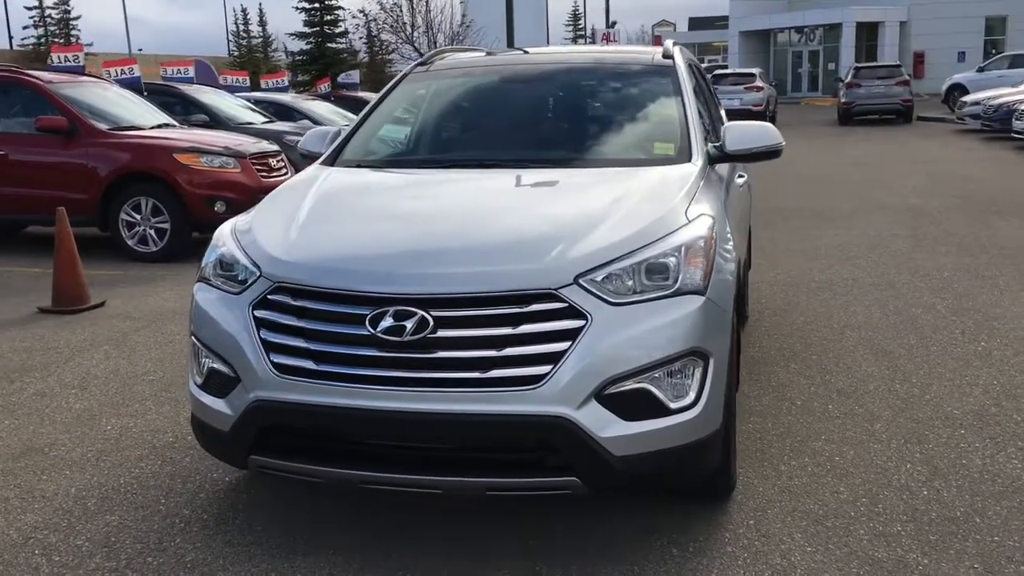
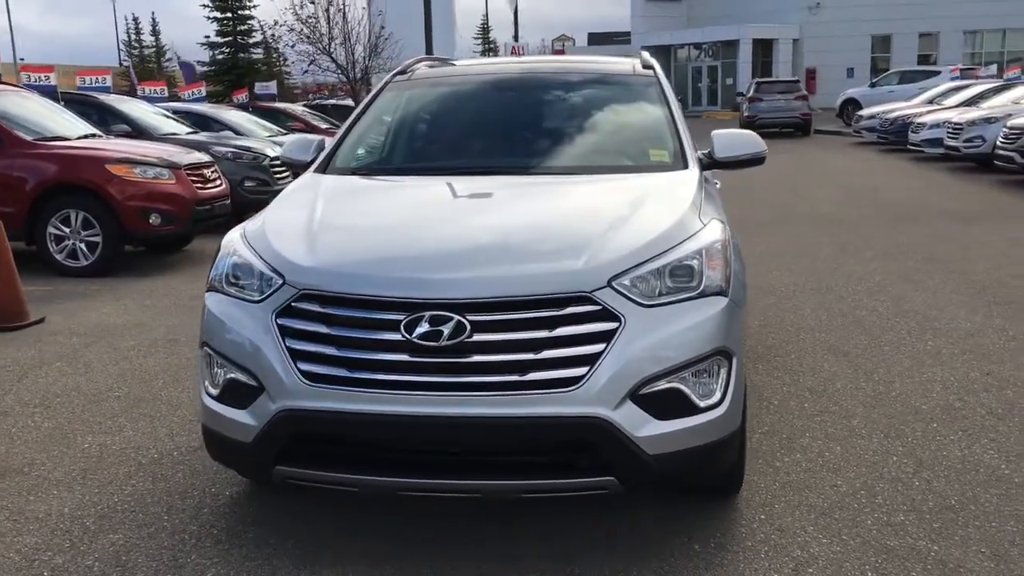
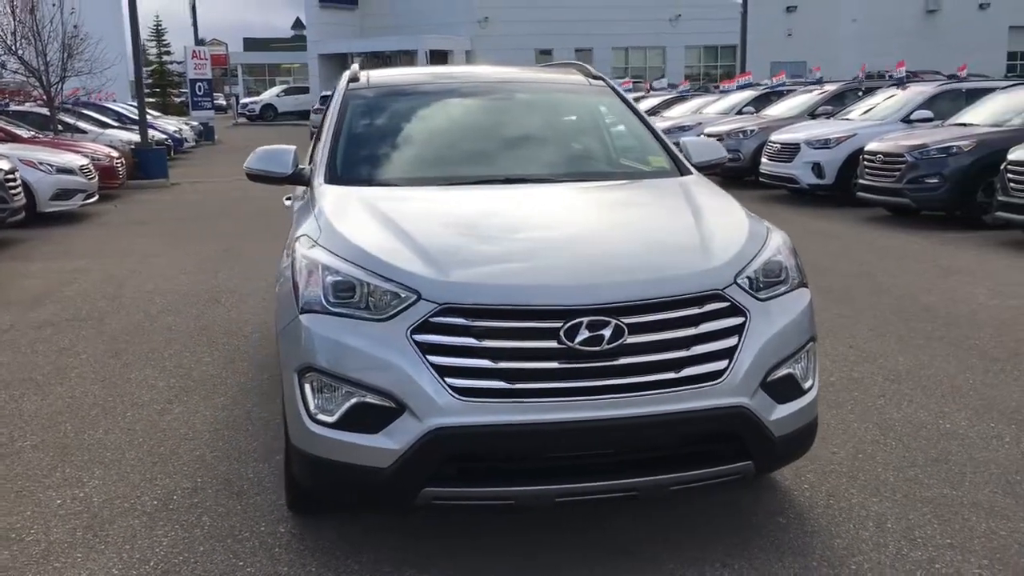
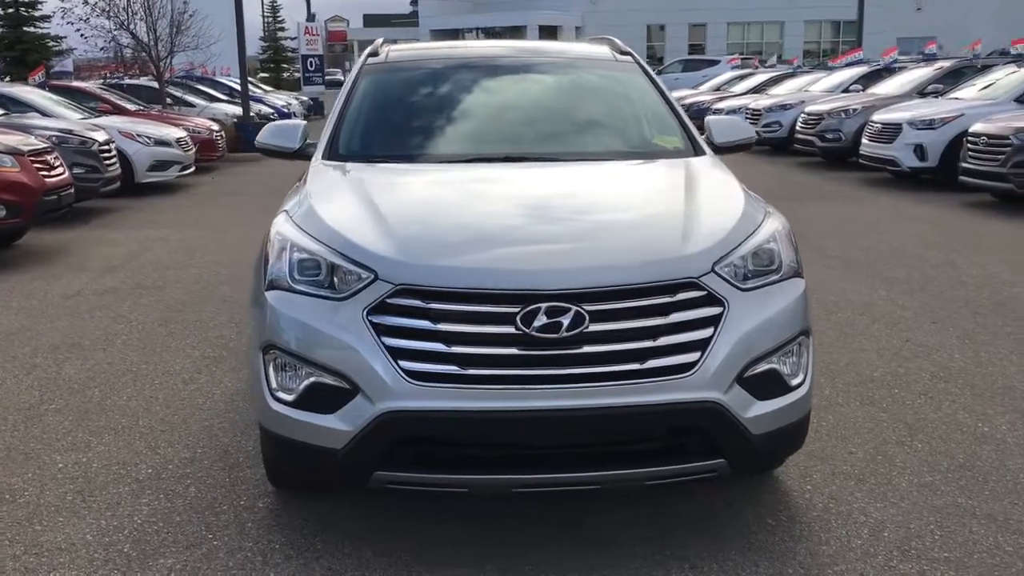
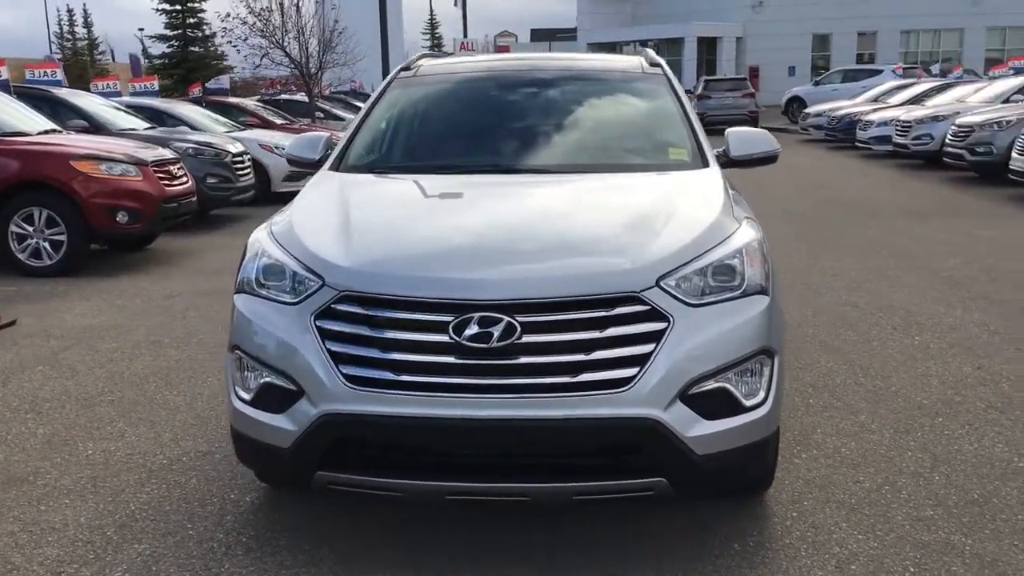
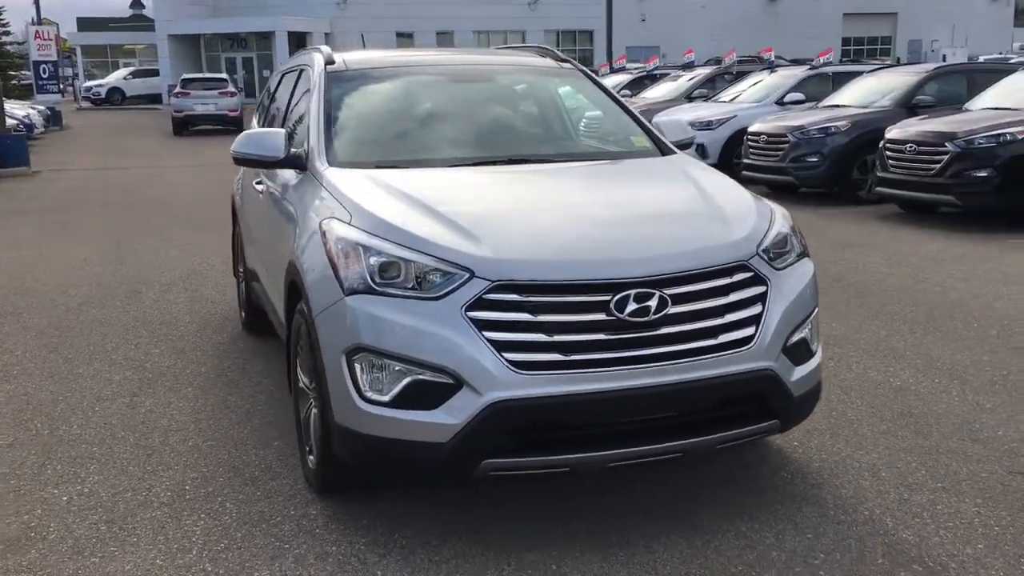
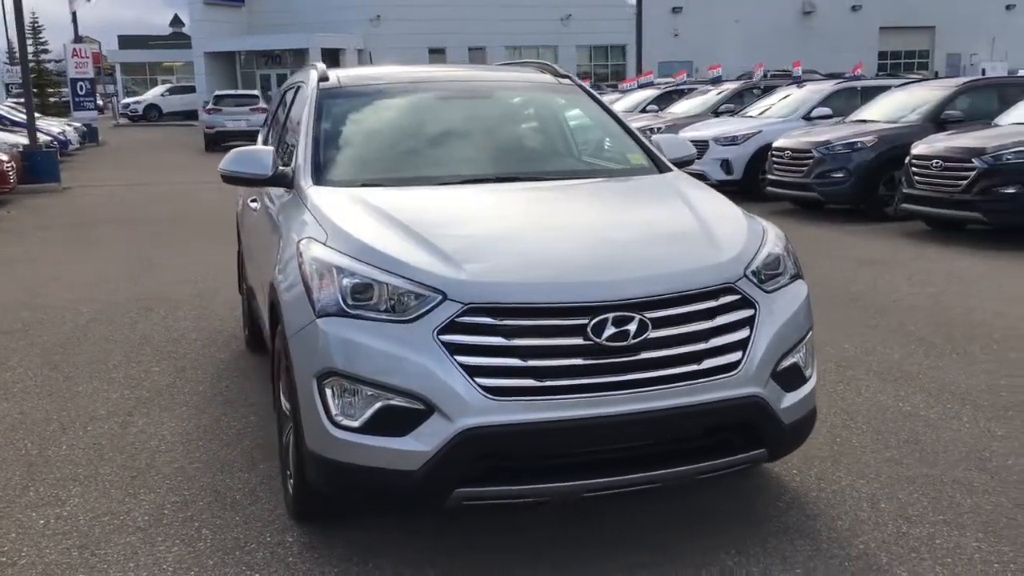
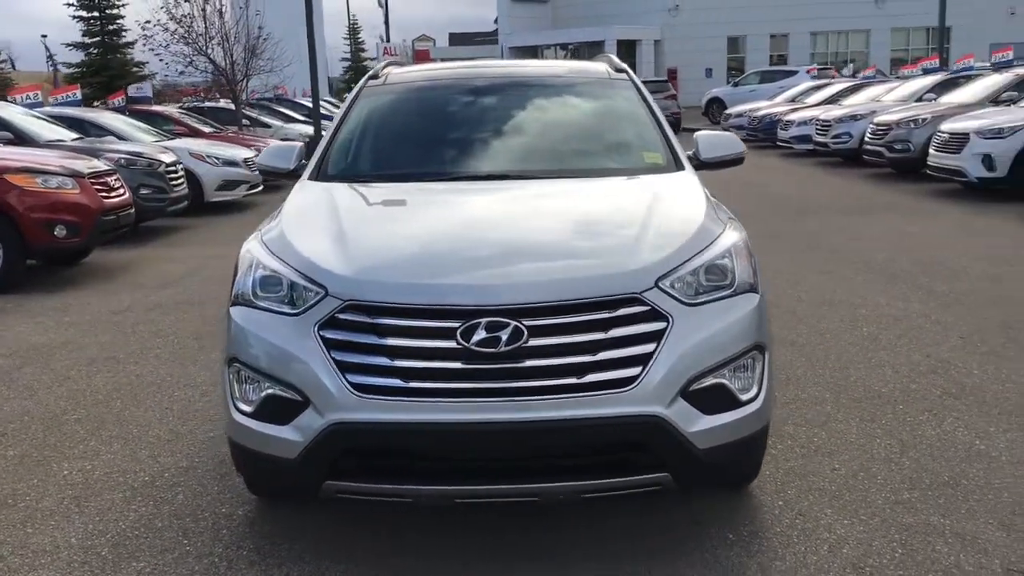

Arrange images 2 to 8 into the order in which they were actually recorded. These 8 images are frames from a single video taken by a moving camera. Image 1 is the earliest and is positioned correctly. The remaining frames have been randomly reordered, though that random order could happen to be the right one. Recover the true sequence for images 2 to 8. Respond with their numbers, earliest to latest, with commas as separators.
2, 5, 8, 4, 3, 7, 6
